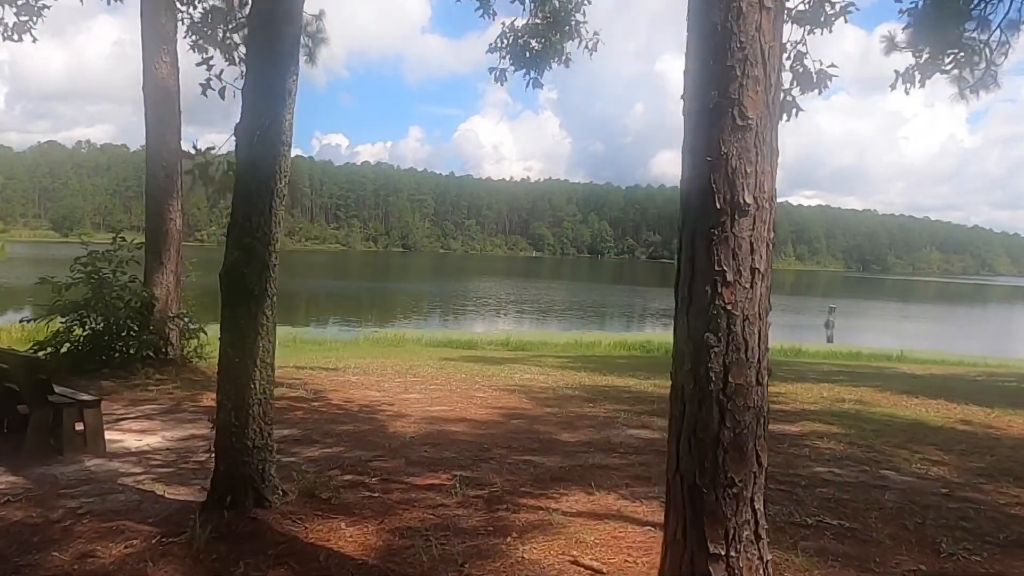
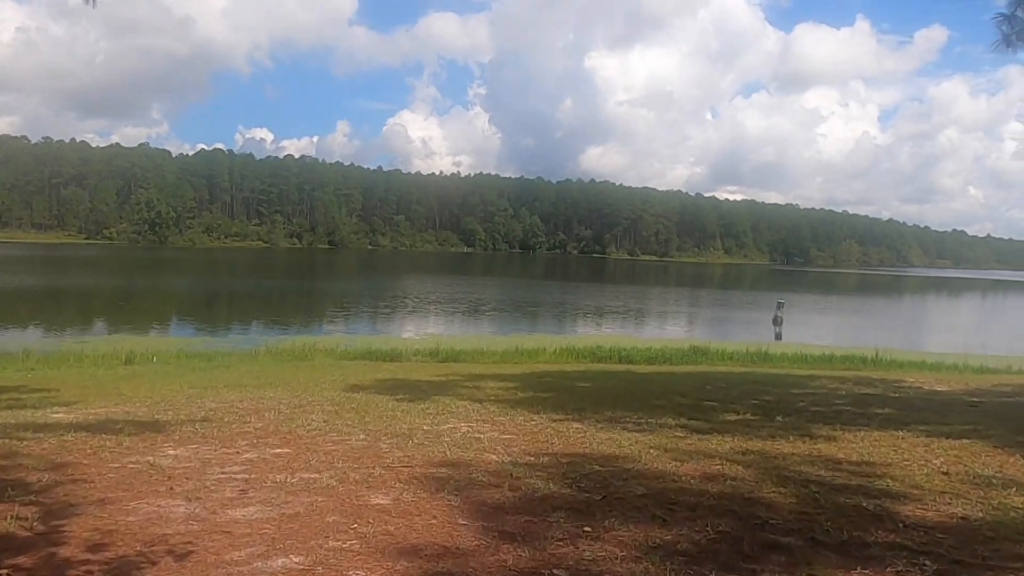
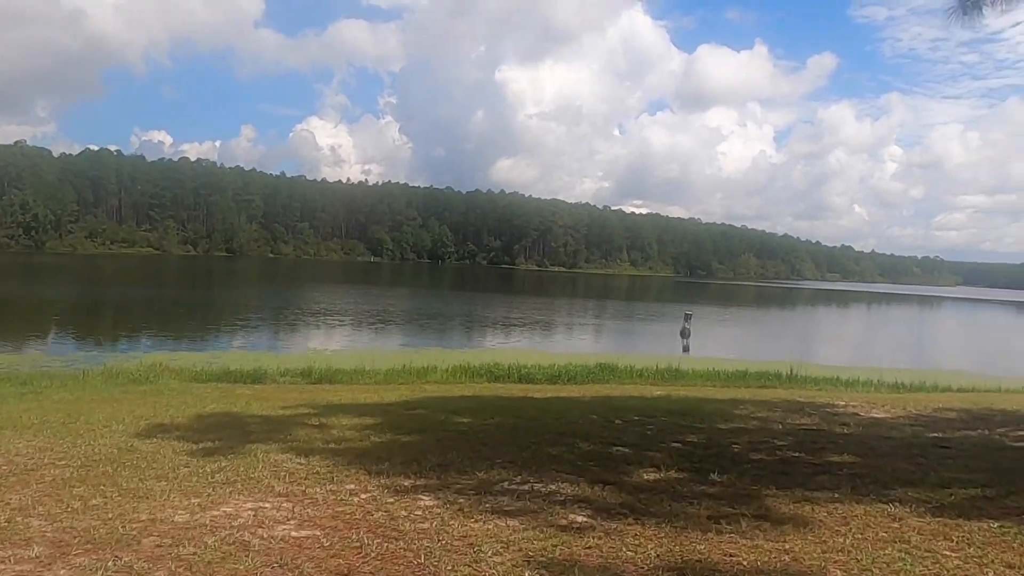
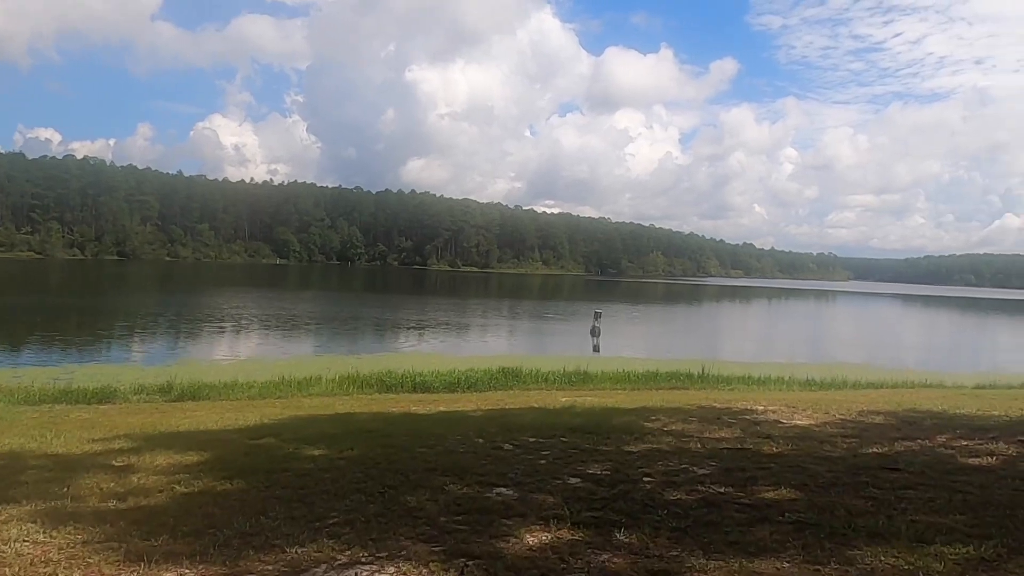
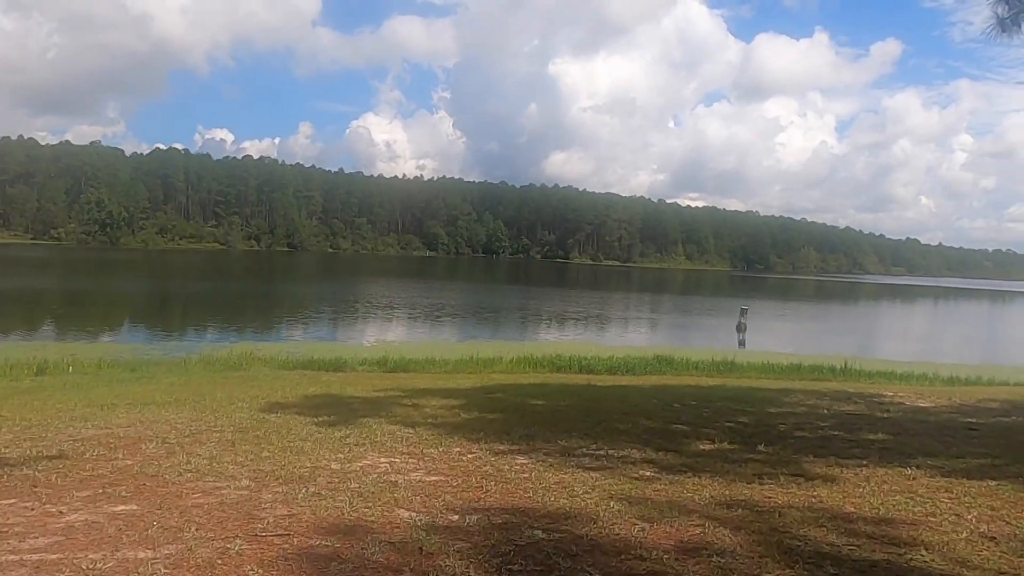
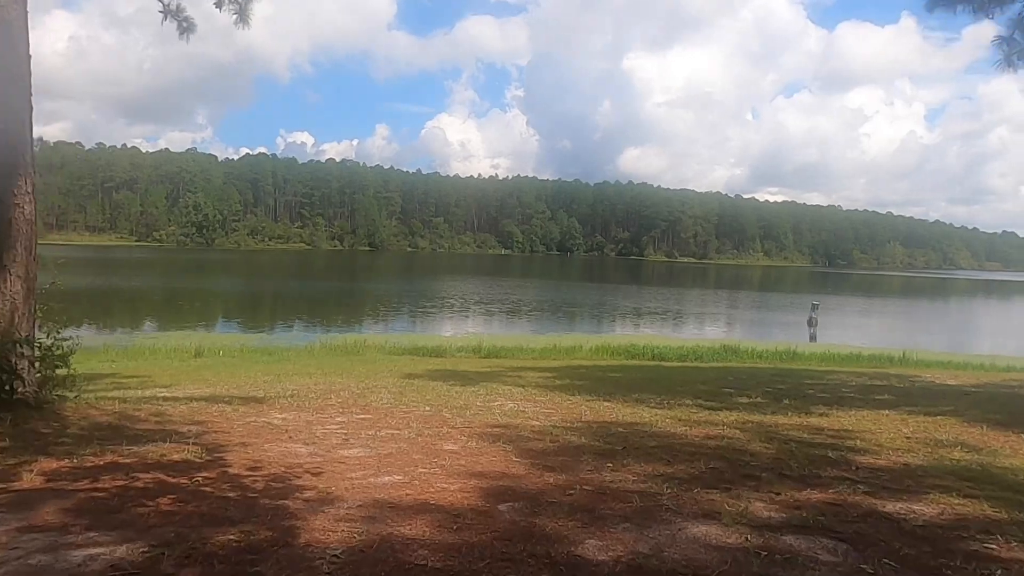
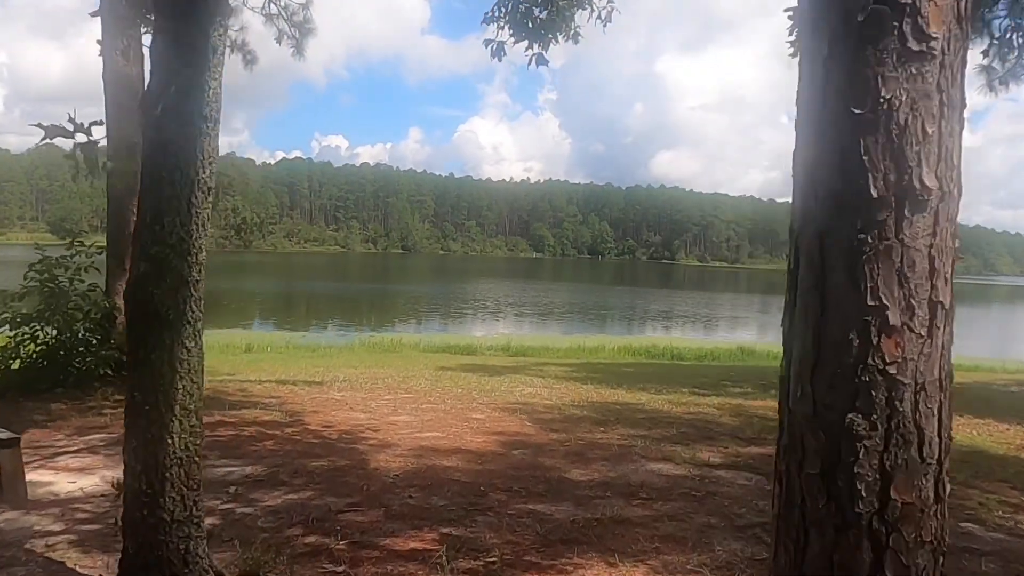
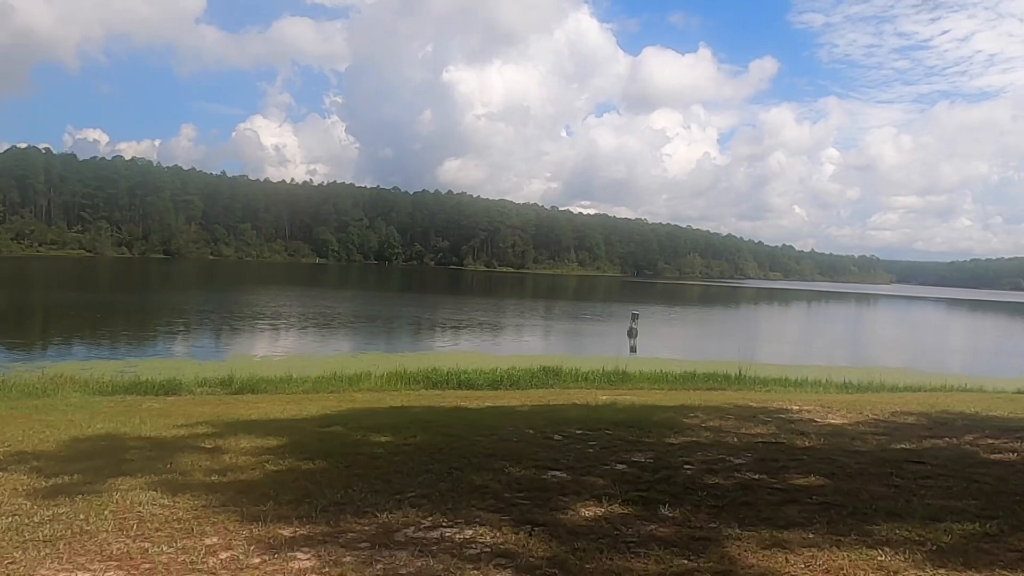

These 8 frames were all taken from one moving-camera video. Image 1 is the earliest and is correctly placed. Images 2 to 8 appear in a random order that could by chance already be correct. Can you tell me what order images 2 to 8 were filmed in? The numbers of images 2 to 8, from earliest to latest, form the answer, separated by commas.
7, 6, 2, 5, 3, 8, 4
